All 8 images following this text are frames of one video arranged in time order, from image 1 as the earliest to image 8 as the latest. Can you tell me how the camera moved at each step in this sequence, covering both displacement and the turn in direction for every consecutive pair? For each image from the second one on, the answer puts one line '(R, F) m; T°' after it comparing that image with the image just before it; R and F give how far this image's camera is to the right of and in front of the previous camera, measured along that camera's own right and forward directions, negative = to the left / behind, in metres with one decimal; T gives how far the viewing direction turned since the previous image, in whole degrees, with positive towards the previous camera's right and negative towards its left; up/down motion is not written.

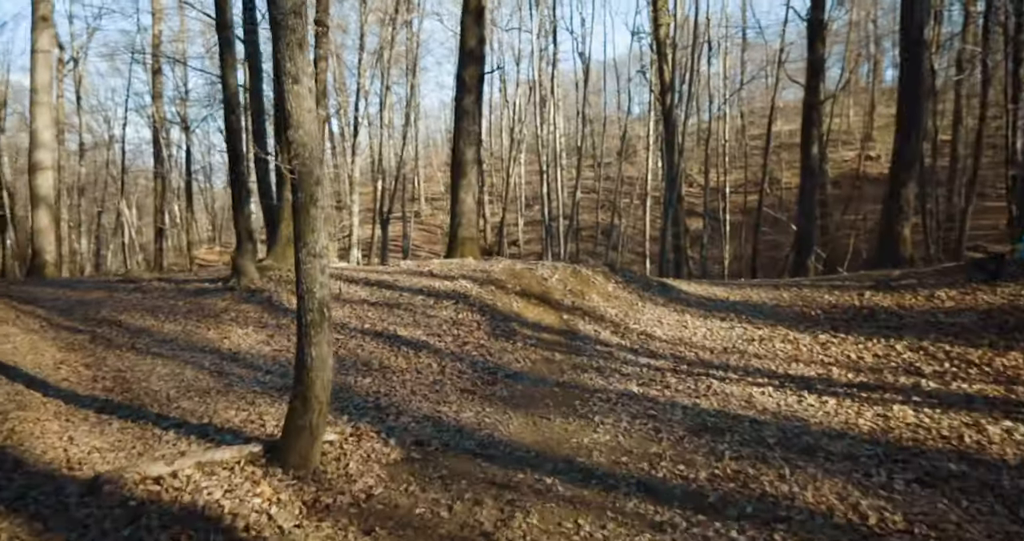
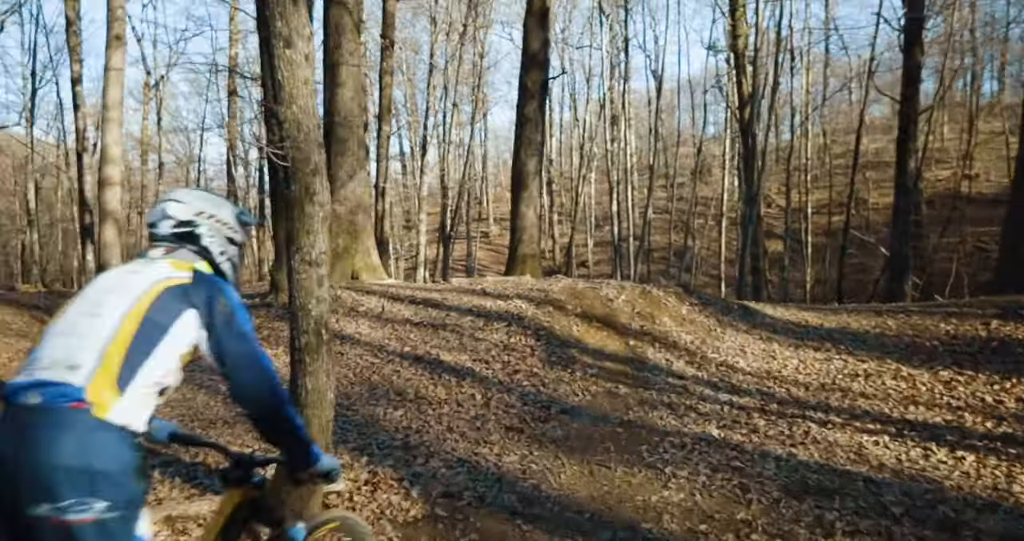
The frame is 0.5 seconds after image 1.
(+0.1, +1.2) m; -6°
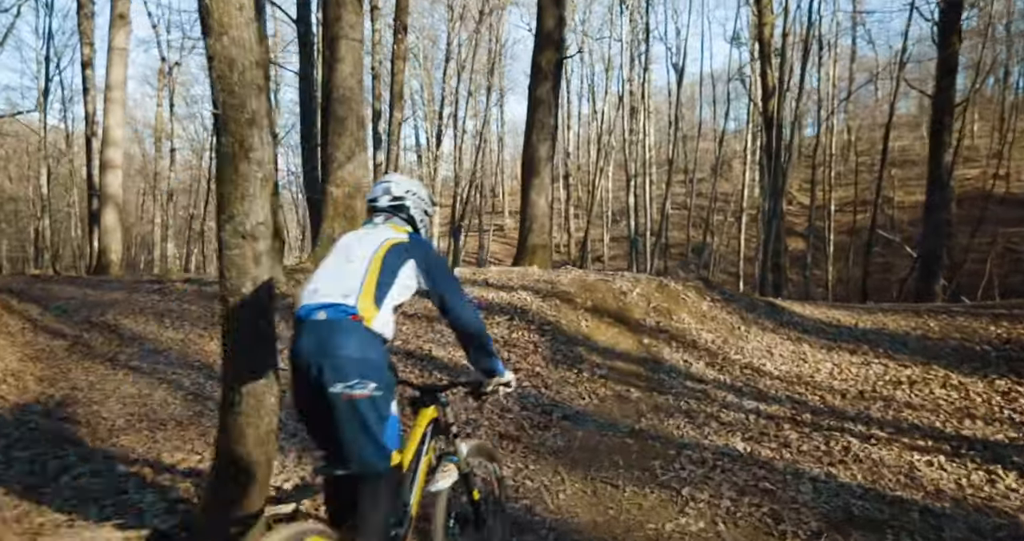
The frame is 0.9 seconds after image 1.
(+0.2, +0.8) m; -1°
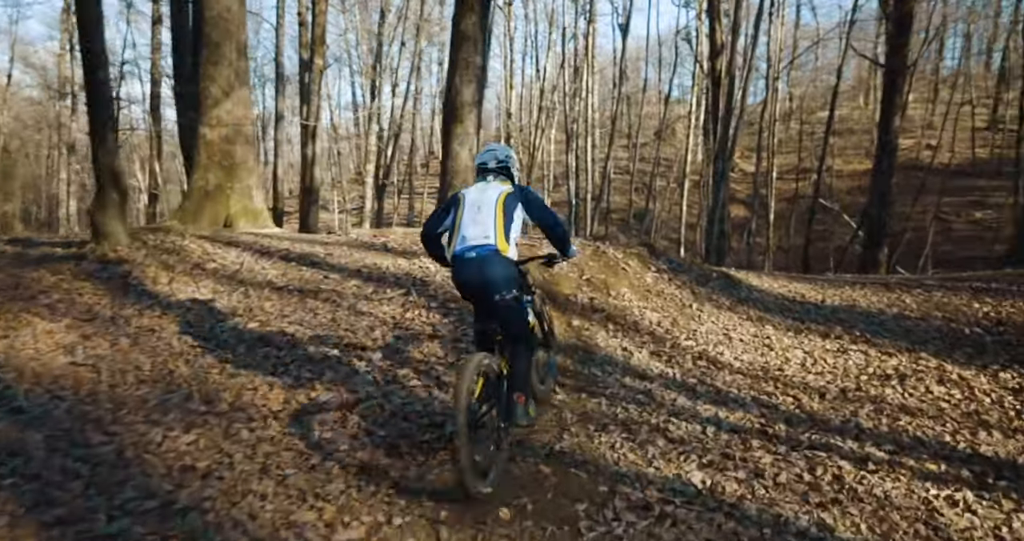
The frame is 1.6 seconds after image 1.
(+0.4, +1.7) m; +5°
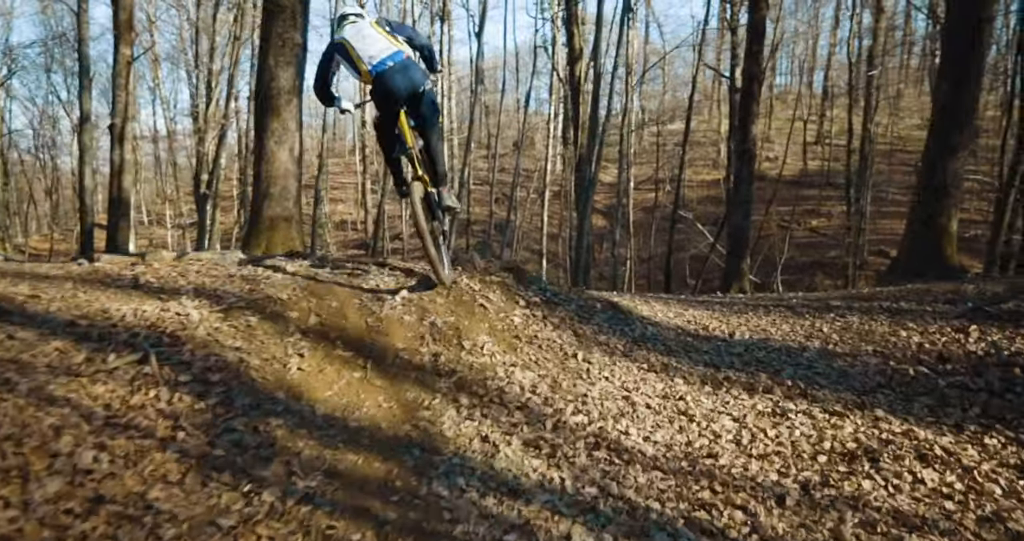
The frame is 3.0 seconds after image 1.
(+0.4, +2.1) m; +11°
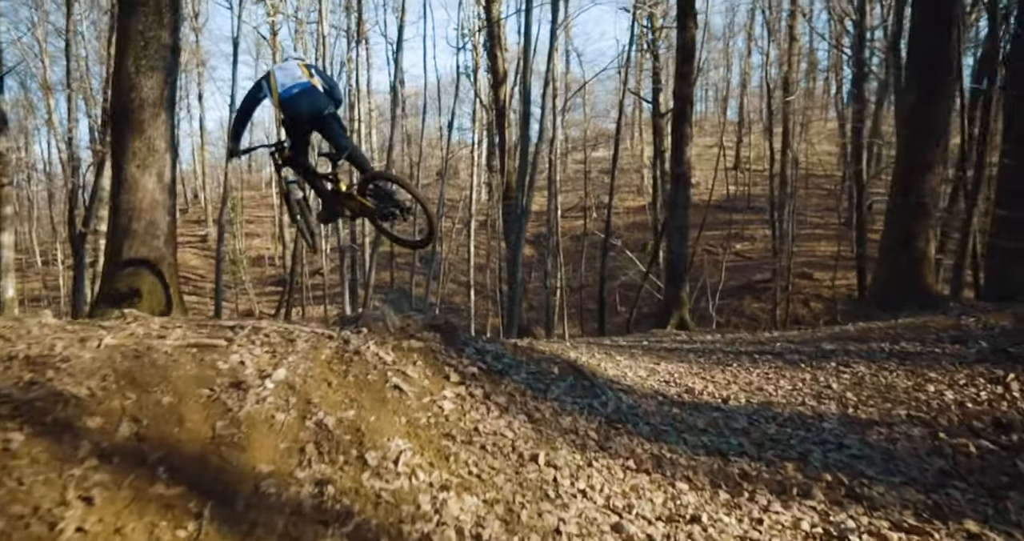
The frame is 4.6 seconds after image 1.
(0.0, +1.6) m; +6°
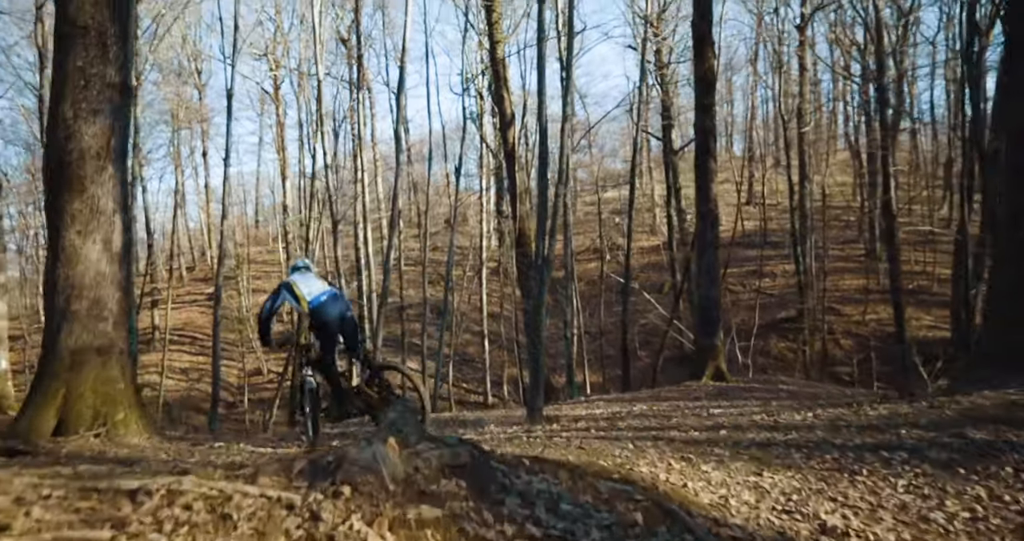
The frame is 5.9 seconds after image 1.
(-0.2, +1.6) m; -1°
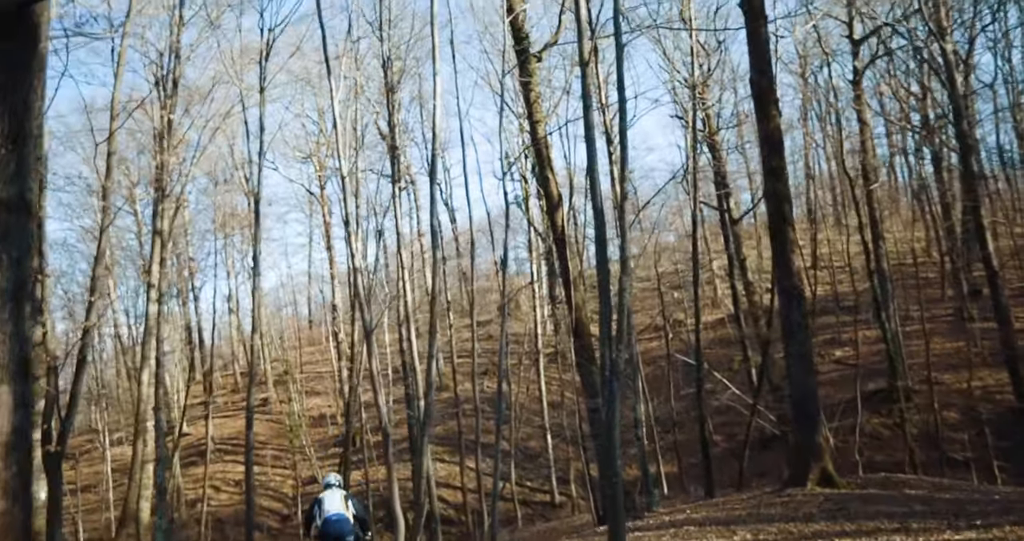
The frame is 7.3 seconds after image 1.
(0.0, +2.3) m; -4°
